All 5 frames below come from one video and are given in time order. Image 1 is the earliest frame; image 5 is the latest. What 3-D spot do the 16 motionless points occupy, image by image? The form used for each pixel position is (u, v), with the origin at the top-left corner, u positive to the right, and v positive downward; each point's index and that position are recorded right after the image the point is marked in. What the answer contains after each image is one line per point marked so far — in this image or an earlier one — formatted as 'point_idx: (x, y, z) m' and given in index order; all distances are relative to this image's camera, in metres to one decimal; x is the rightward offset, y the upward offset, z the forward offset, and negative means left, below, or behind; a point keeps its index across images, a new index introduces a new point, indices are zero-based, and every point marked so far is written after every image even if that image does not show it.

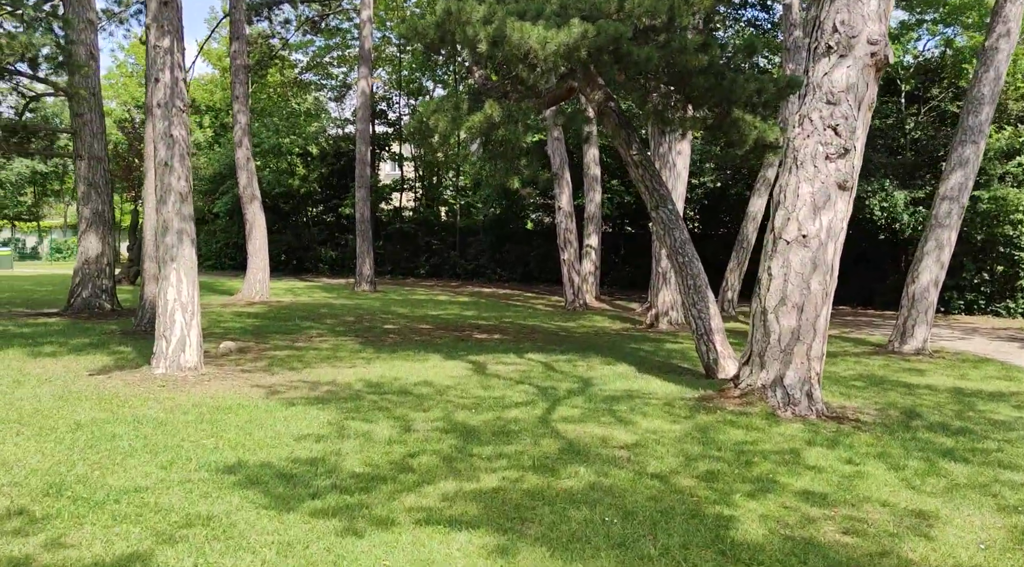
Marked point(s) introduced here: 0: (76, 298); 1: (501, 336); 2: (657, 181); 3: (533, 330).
0: (-7.2, -0.2, +15.5) m
1: (-0.2, -0.9, +15.3) m
2: (+1.8, +1.3, +11.9) m
3: (+0.4, -0.8, +16.5) m
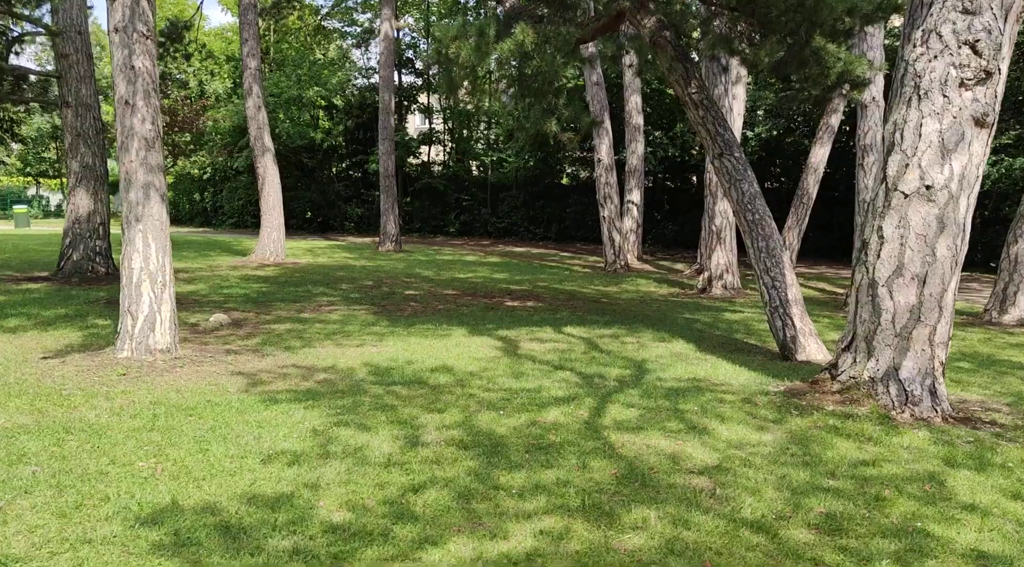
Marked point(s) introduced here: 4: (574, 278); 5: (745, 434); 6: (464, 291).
0: (-6.7, +0.3, +14.0) m
1: (+0.3, -0.3, +13.6) m
2: (+2.2, +1.7, +10.1) m
3: (+0.9, -0.2, +14.8) m
4: (+1.2, +0.1, +17.9) m
5: (+1.4, -0.9, +5.7) m
6: (-0.8, -0.1, +15.1) m
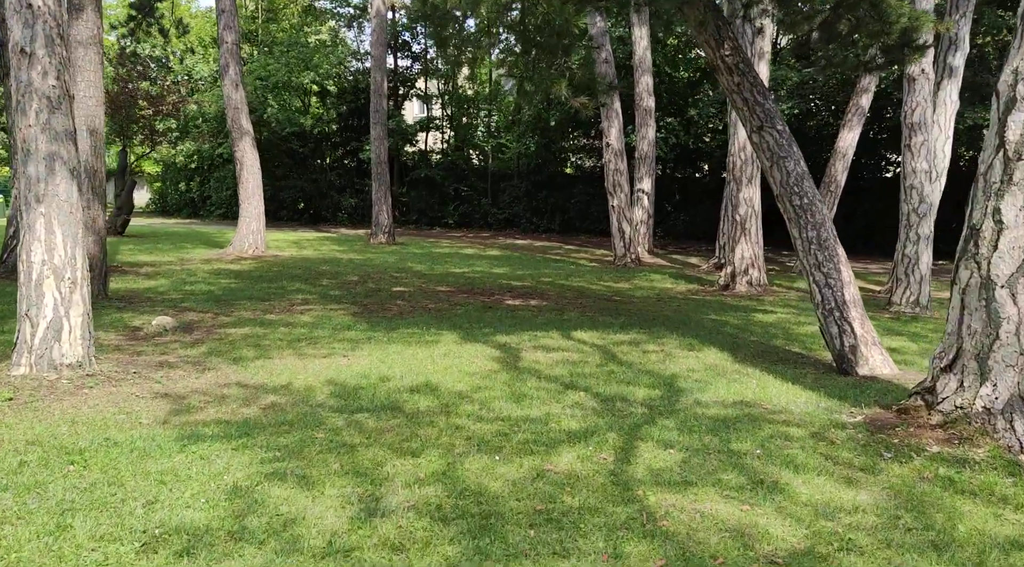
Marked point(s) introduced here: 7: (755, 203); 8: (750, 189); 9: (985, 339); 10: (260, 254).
0: (-6.6, +0.4, +12.4) m
1: (+0.3, -0.2, +12.0) m
2: (+2.2, +1.7, +8.5) m
3: (+0.9, -0.1, +13.2) m
4: (+1.2, +0.2, +16.3) m
5: (+1.4, -0.9, +4.1) m
6: (-0.8, 0.0, +13.5) m
7: (+3.7, +1.2, +14.1) m
8: (+3.6, +1.4, +14.1) m
9: (+2.5, -0.3, +4.9) m
10: (-4.7, +0.6, +17.5) m
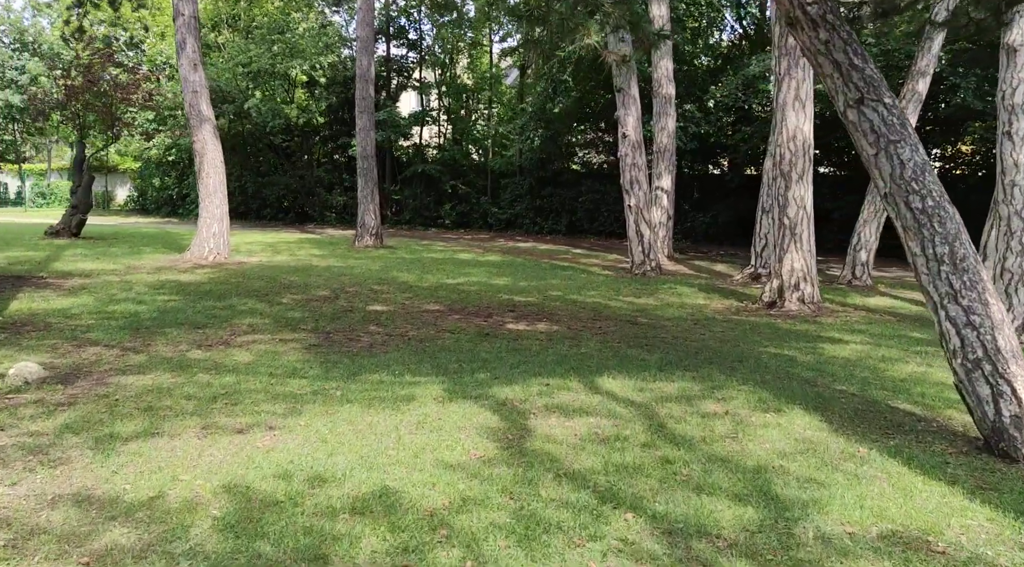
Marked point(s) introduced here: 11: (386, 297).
0: (-6.6, +0.2, +10.0) m
1: (+0.4, -0.4, +9.6) m
2: (+2.3, +1.5, +6.1) m
3: (+1.0, -0.3, +10.8) m
4: (+1.2, 0.0, +13.9) m
5: (+1.4, -1.1, +1.7) m
6: (-0.7, -0.2, +11.1) m
7: (+3.7, +1.0, +11.7) m
8: (+3.6, +1.2, +11.7) m
9: (+2.5, -0.5, +2.6) m
10: (-4.7, +0.4, +15.1) m
11: (-1.5, -0.2, +11.5) m
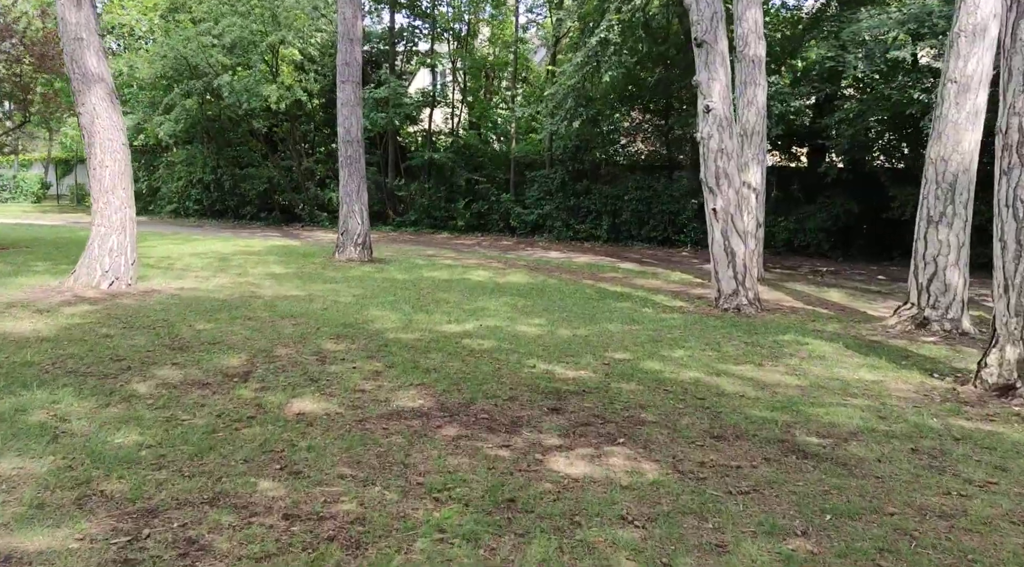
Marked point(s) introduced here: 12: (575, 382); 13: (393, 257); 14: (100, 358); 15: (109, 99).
0: (-6.3, -0.2, +5.2) m
1: (+0.6, -0.9, +4.7) m
2: (+2.5, +1.0, +1.1) m
3: (+1.2, -0.8, +5.8) m
4: (+1.6, -0.5, +8.9) m
5: (+1.5, -1.7, -3.2) m
6: (-0.4, -0.7, +6.2) m
7: (+4.0, +0.5, +6.7) m
8: (+3.9, +0.7, +6.7) m
9: (+2.6, -1.1, -2.4) m
10: (-4.3, -0.1, +10.3) m
11: (-1.2, -0.6, +6.6) m
12: (+0.5, -0.7, +6.8) m
13: (-2.1, +0.5, +16.3) m
14: (-3.0, -0.5, +6.7) m
15: (-4.5, +2.1, +10.3) m
